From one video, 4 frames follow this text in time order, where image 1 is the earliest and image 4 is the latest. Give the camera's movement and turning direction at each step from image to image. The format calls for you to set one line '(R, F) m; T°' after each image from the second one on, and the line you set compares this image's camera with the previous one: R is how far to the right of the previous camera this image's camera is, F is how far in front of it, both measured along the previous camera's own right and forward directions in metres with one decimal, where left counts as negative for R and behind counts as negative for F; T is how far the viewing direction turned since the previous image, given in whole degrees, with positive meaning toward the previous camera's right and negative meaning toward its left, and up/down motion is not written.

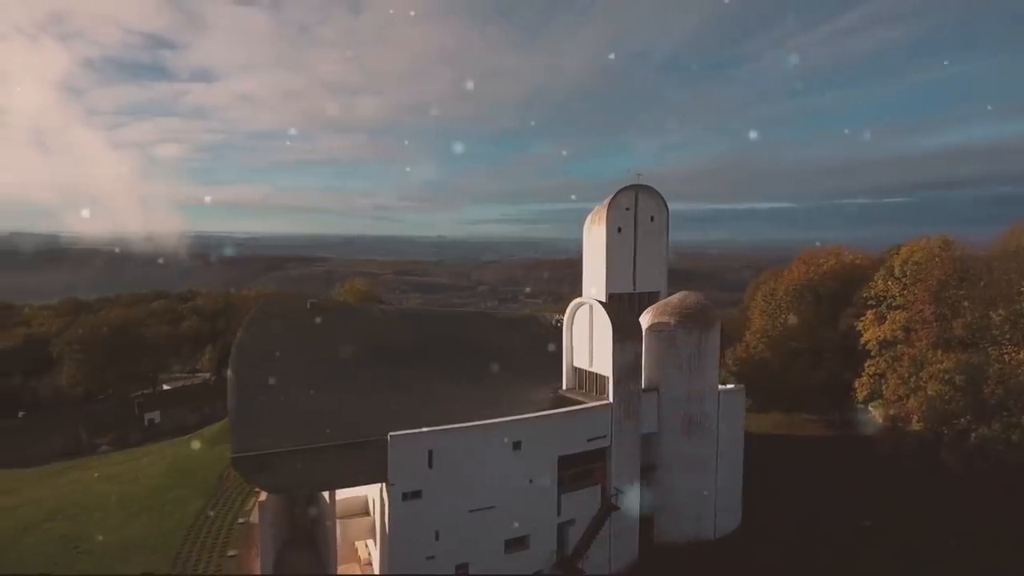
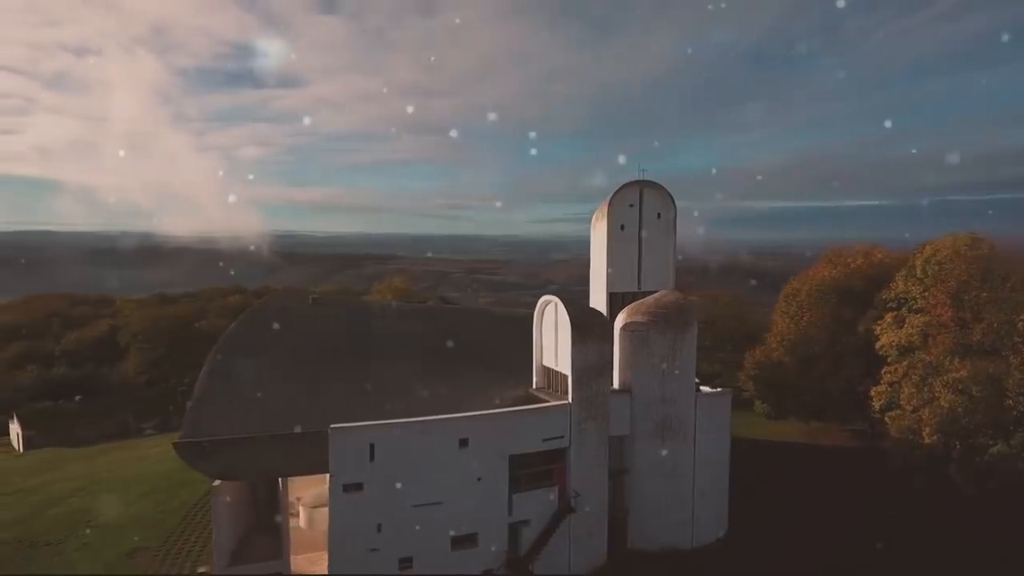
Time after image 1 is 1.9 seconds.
(+2.3, +0.3) m; -6°
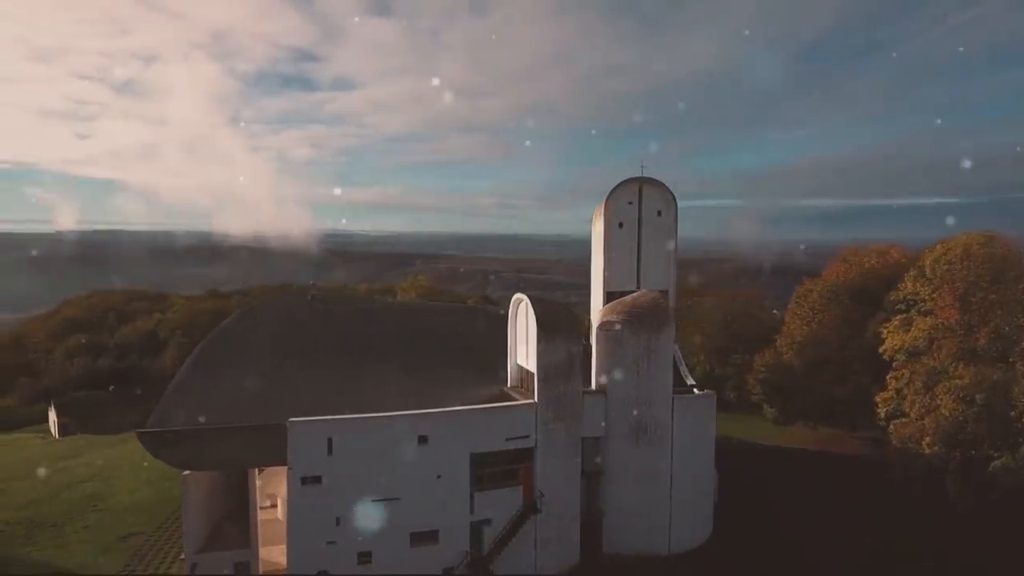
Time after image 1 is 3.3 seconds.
(+1.7, +0.2) m; -4°
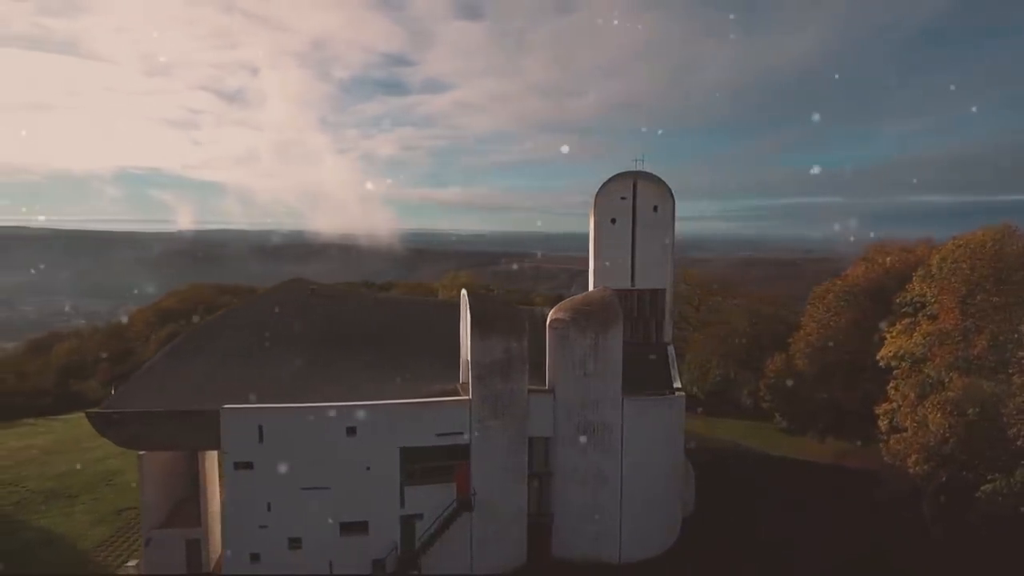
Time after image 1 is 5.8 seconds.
(+3.0, +0.4) m; -7°
